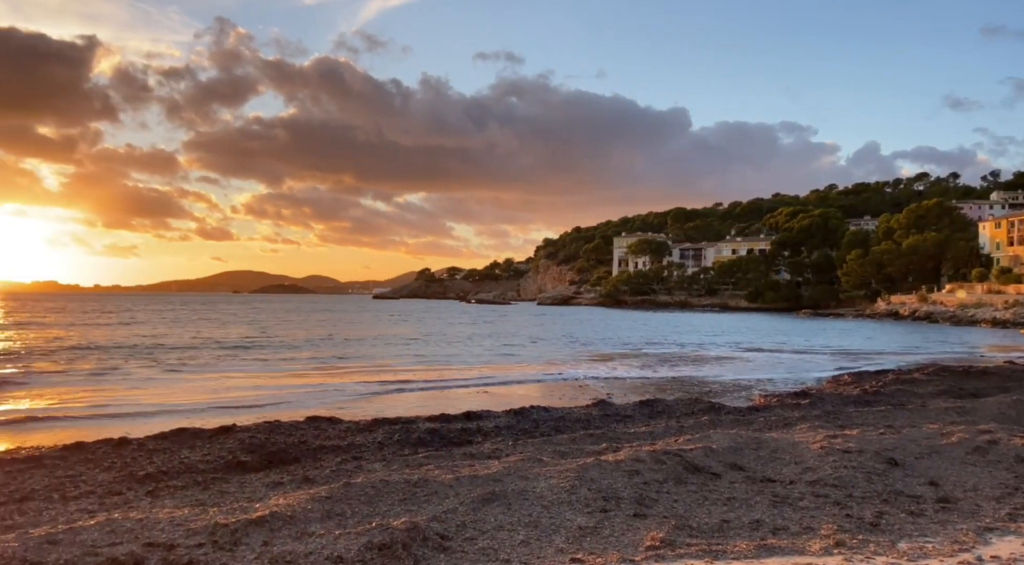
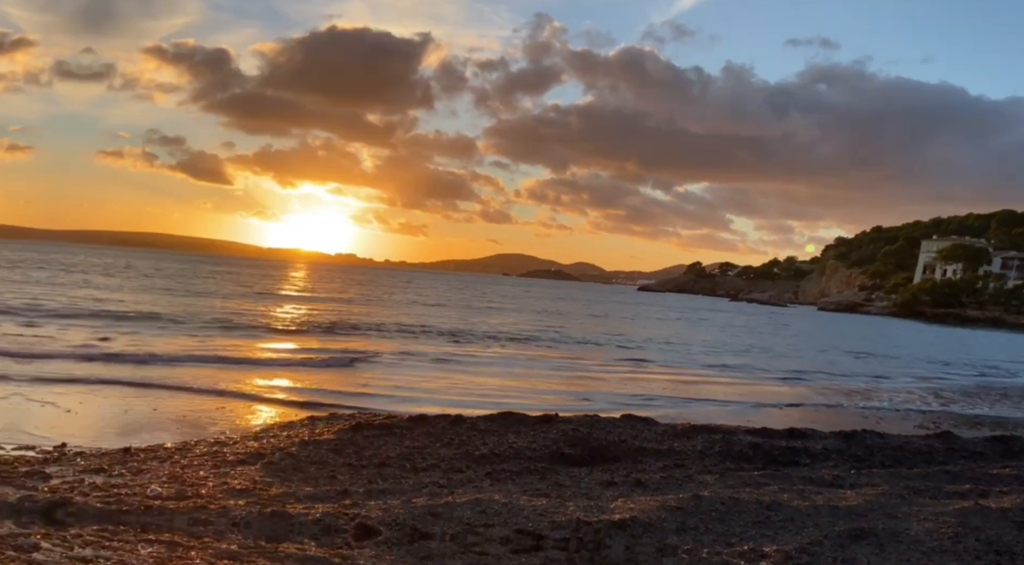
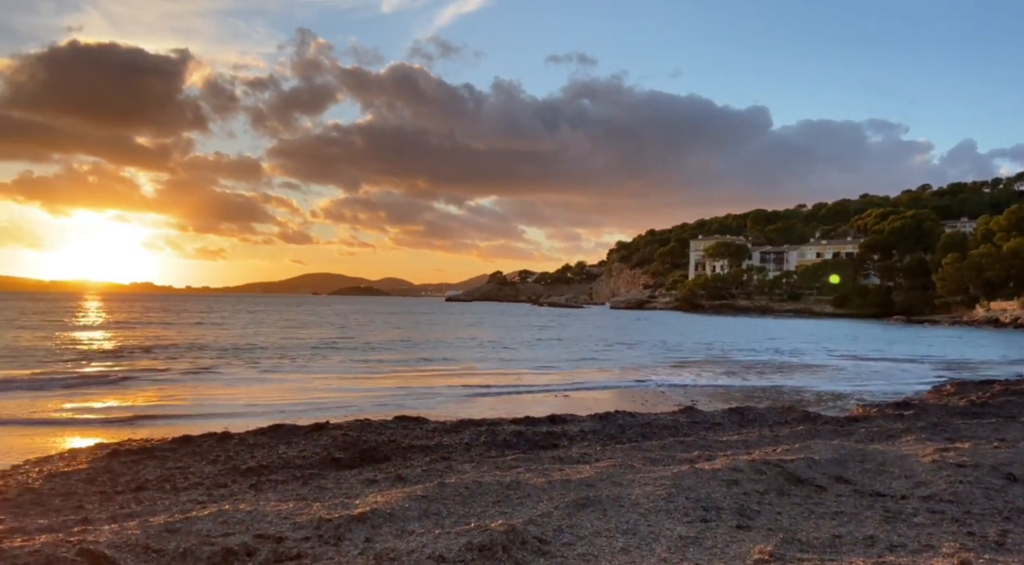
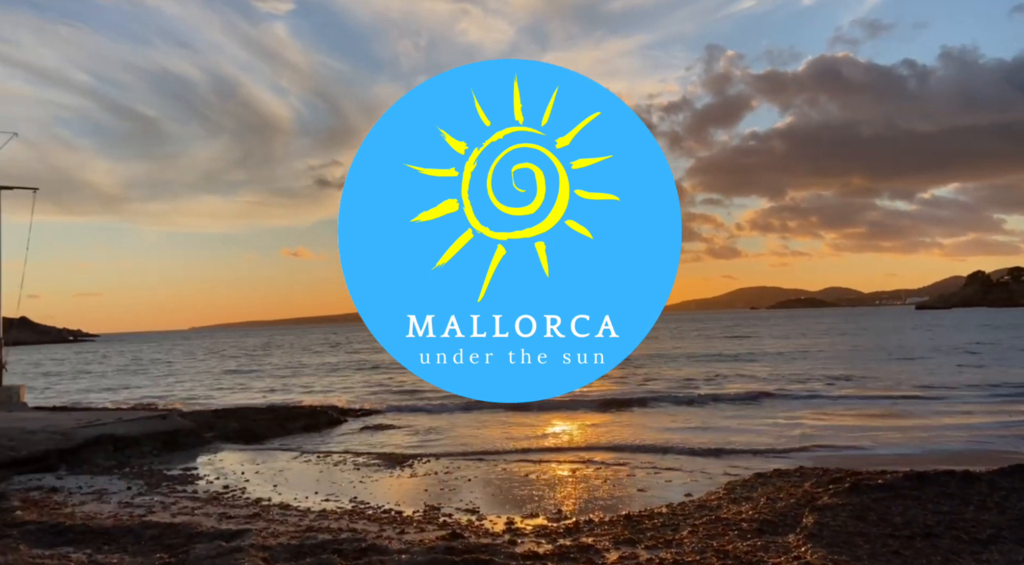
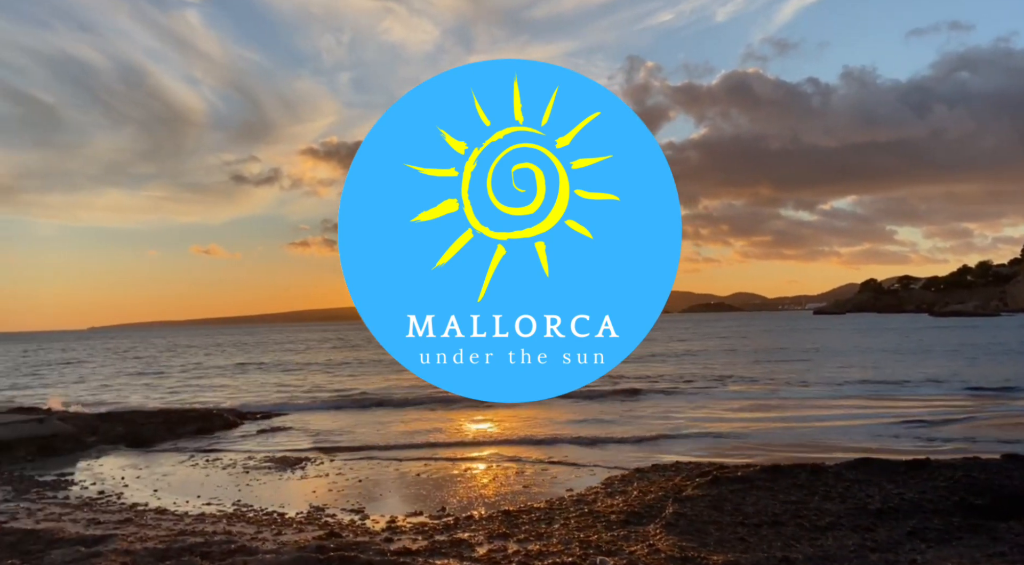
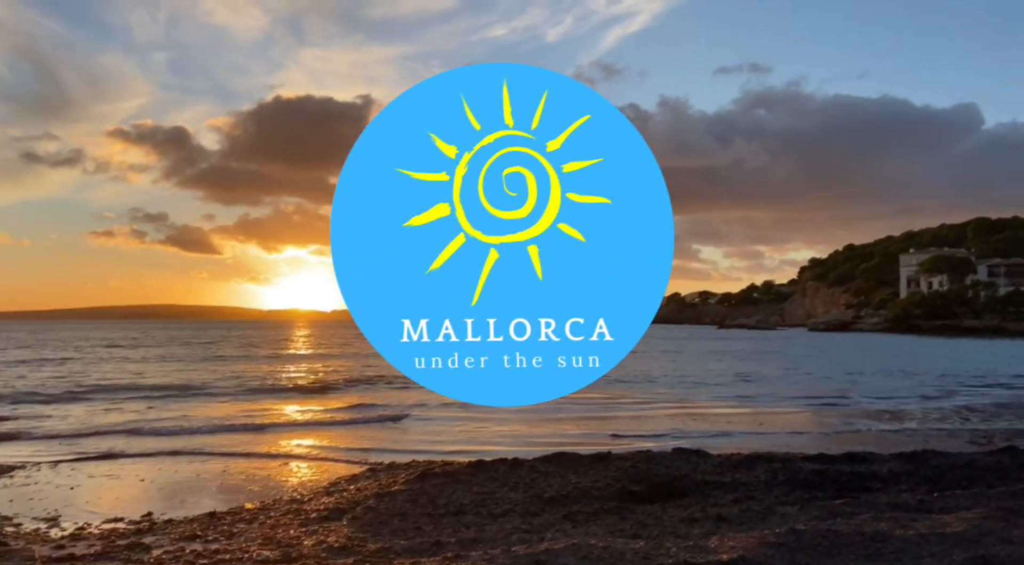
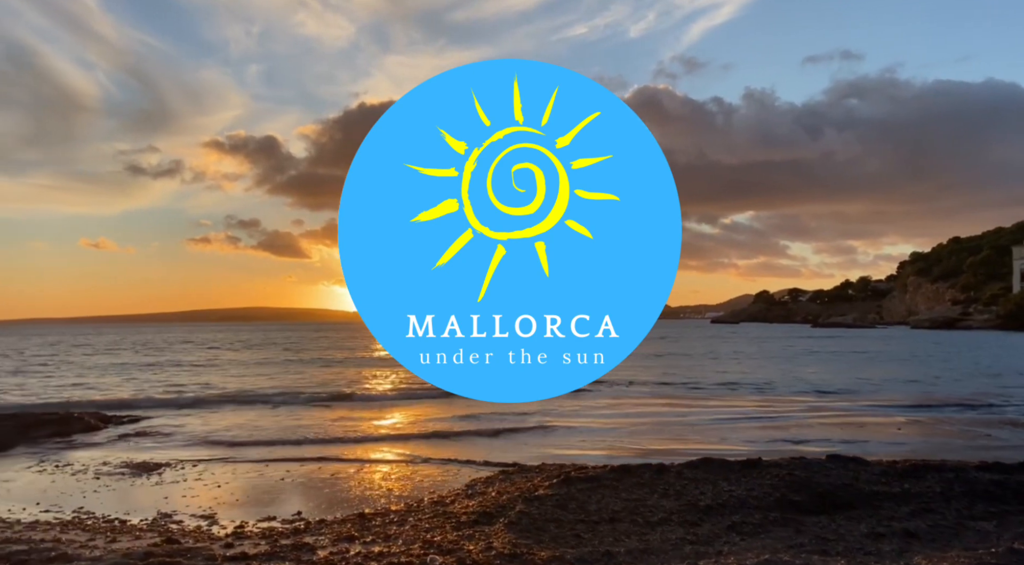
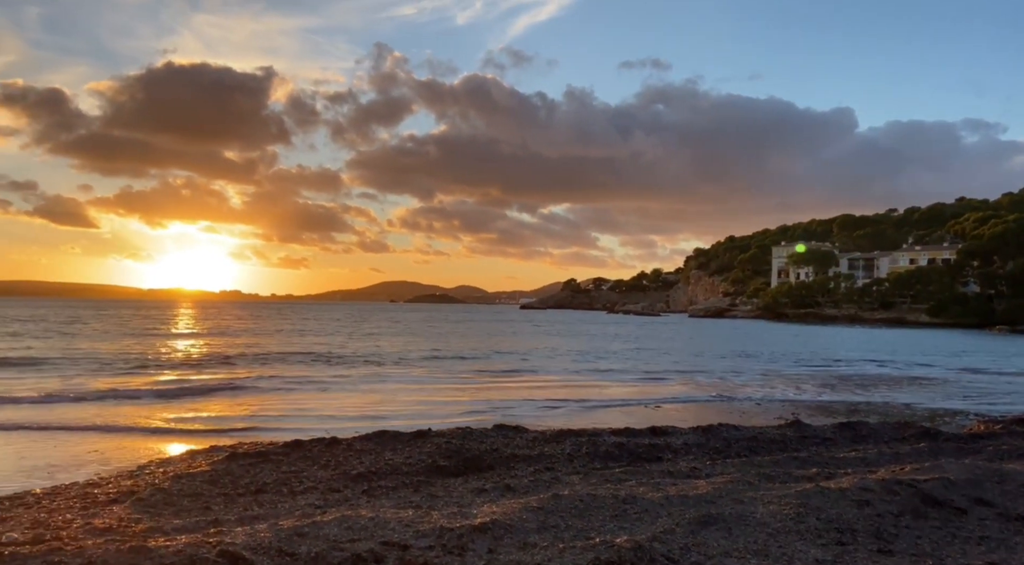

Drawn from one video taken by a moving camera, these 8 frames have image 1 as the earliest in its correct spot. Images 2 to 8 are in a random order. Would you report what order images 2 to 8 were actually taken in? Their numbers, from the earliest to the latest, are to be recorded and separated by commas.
3, 8, 2, 6, 7, 5, 4
